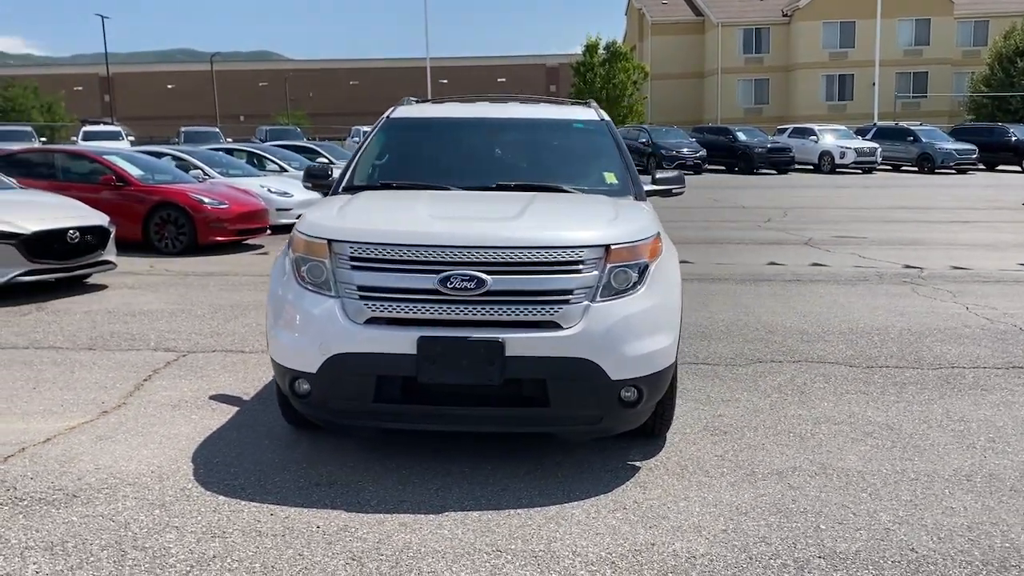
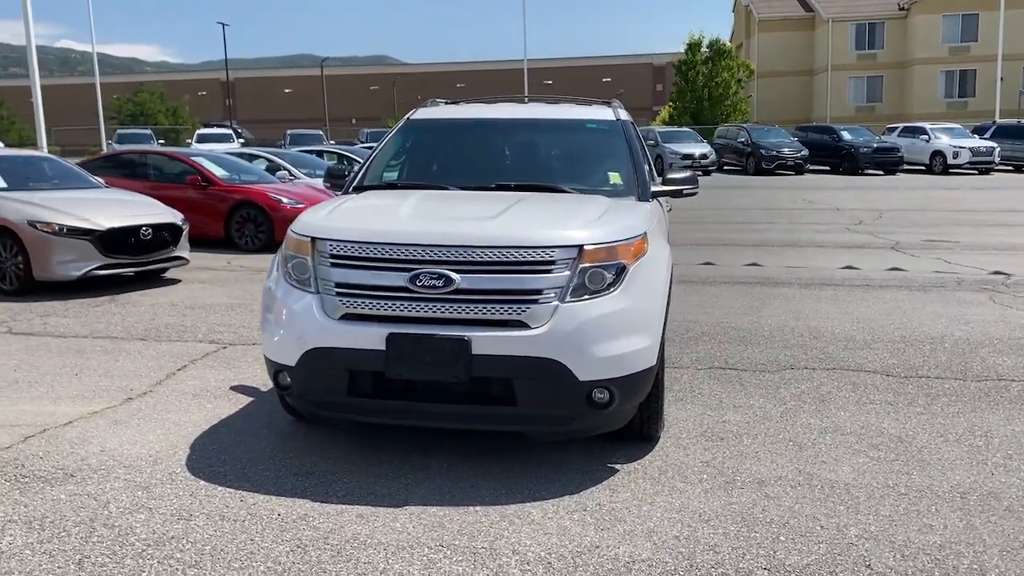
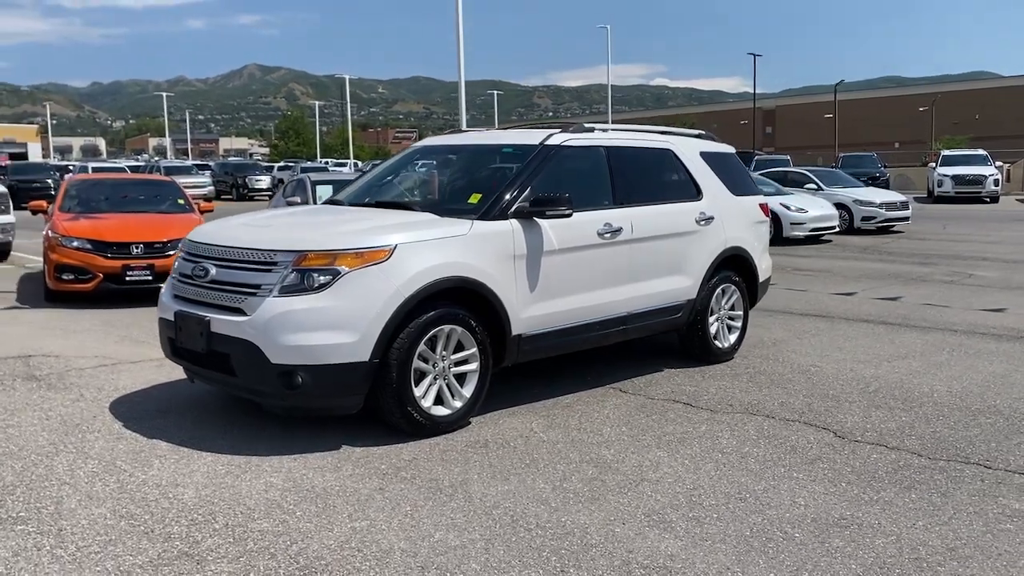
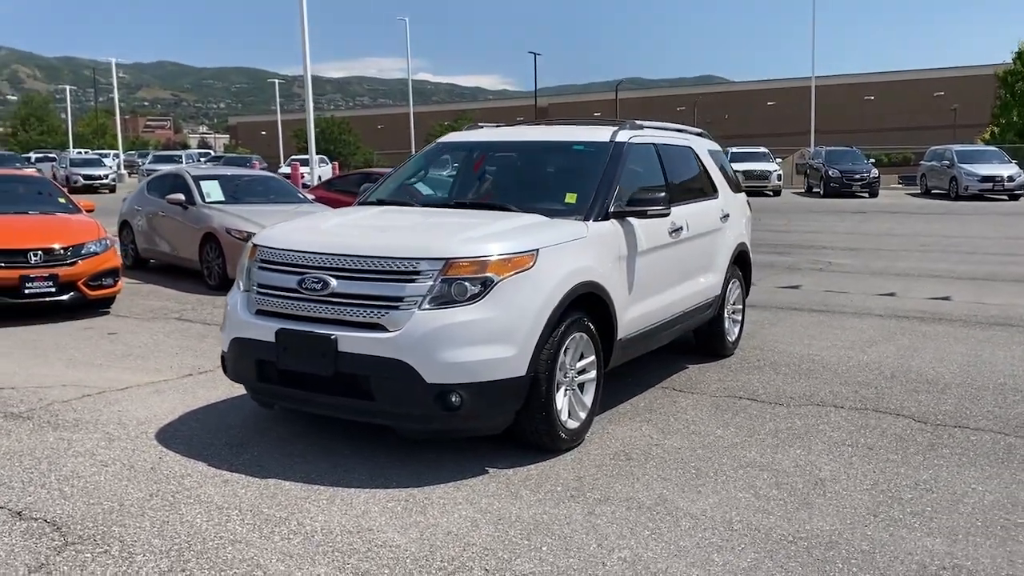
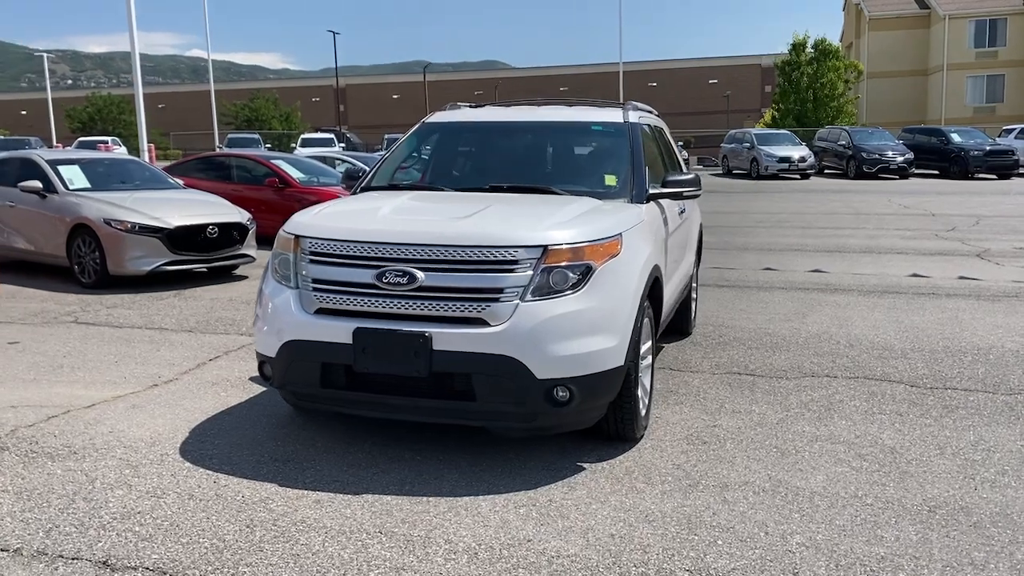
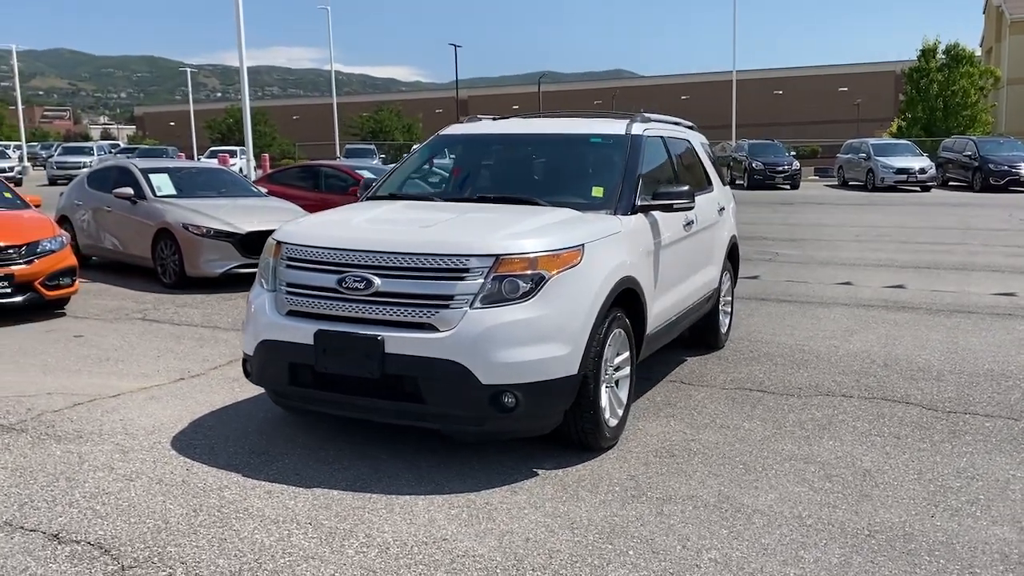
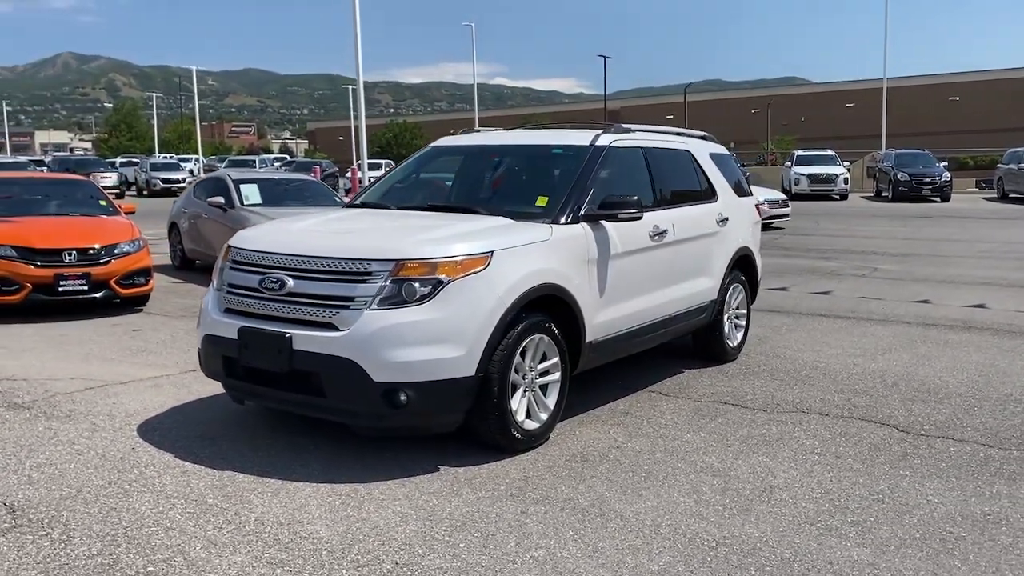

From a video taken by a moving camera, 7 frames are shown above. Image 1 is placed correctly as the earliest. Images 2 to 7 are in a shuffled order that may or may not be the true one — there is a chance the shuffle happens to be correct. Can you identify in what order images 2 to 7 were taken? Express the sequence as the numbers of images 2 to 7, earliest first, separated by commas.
2, 5, 6, 4, 7, 3
